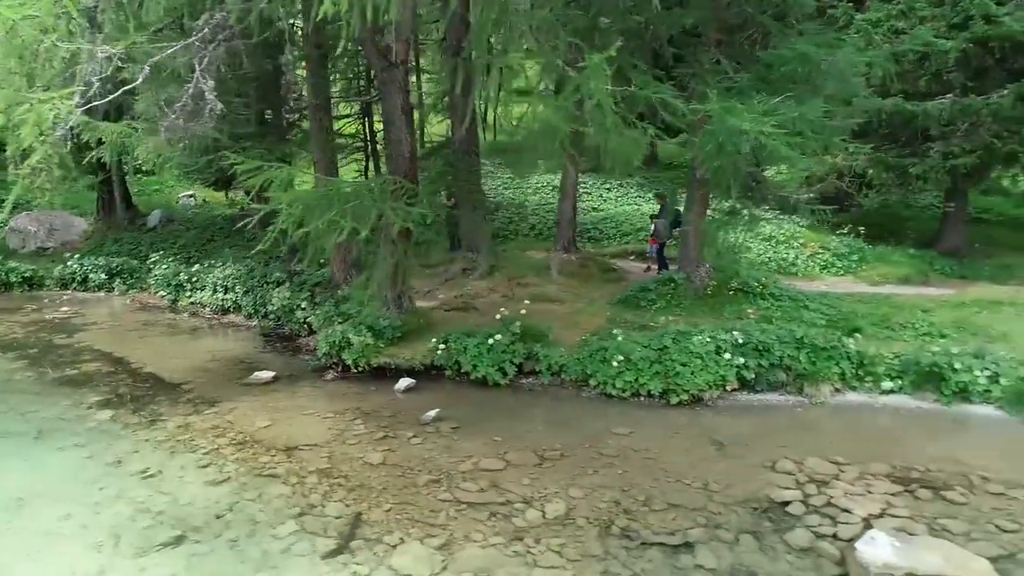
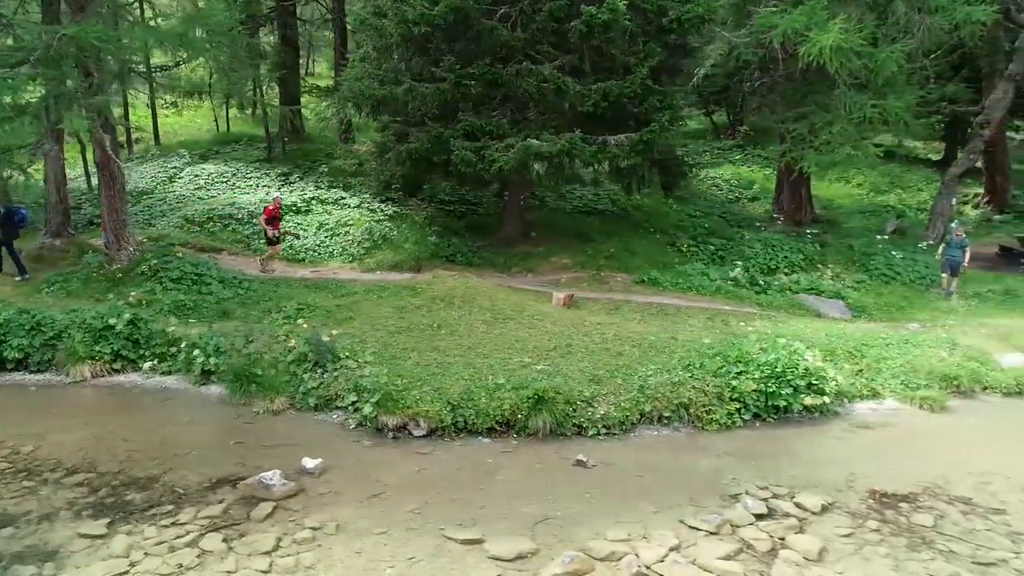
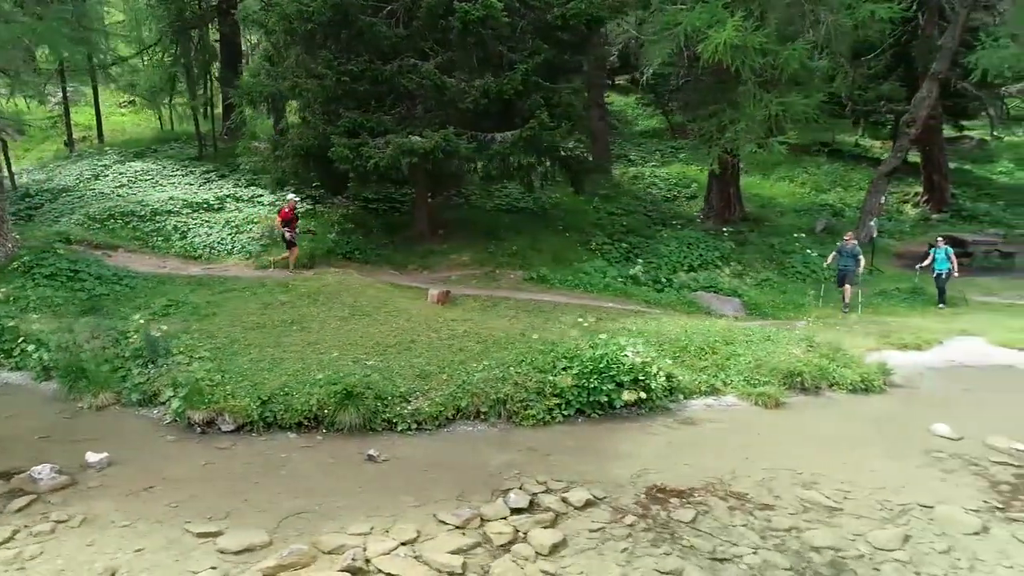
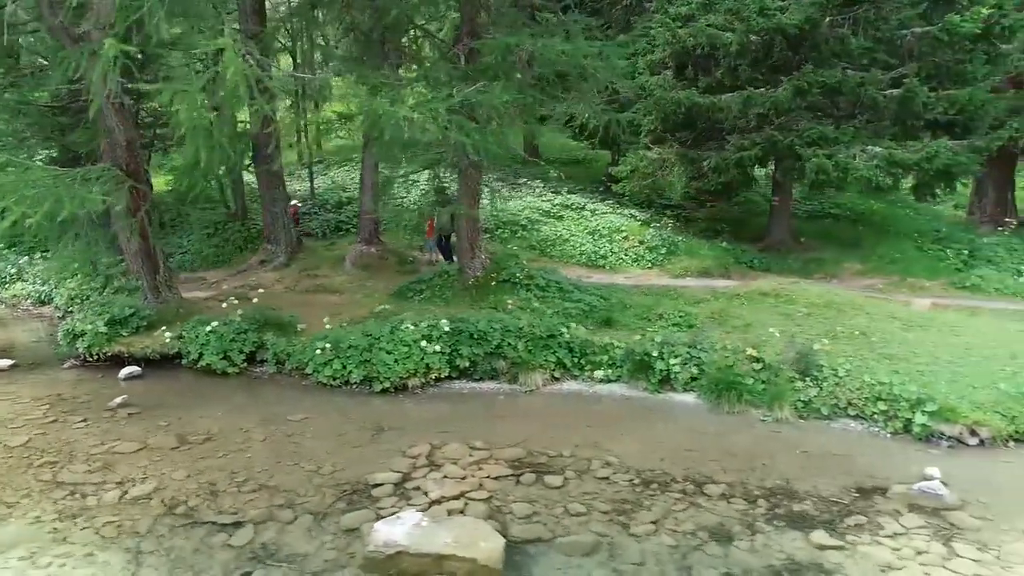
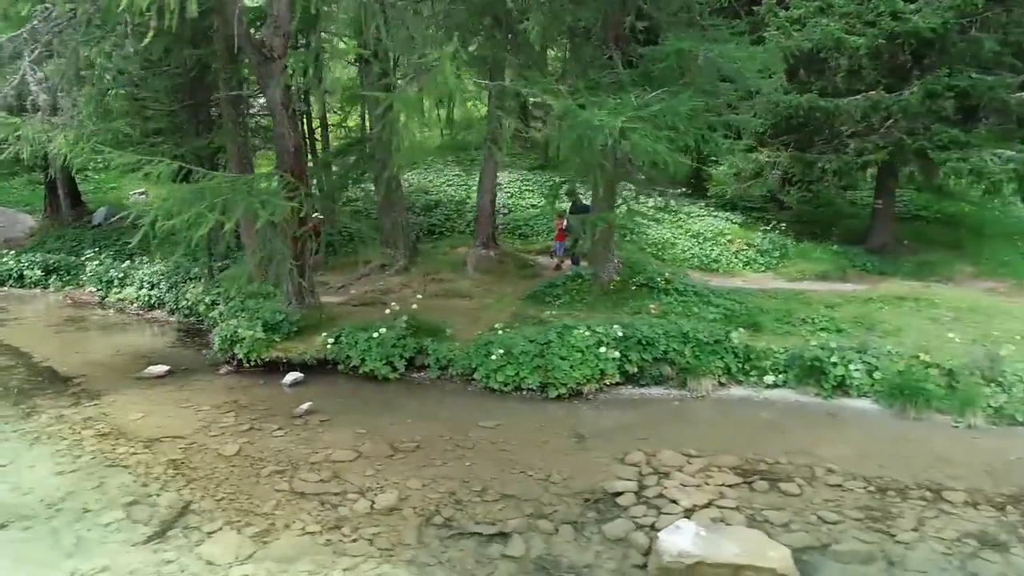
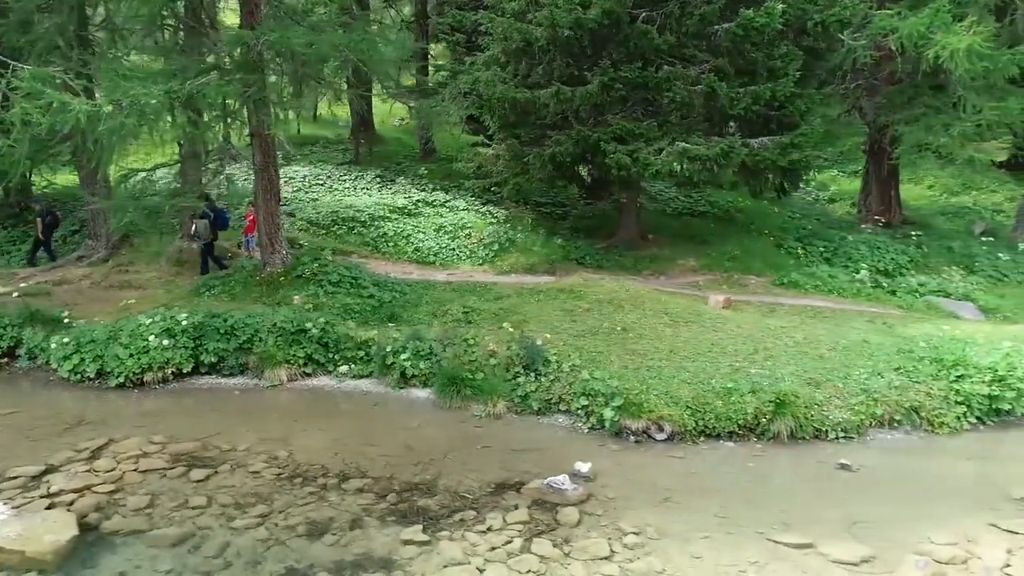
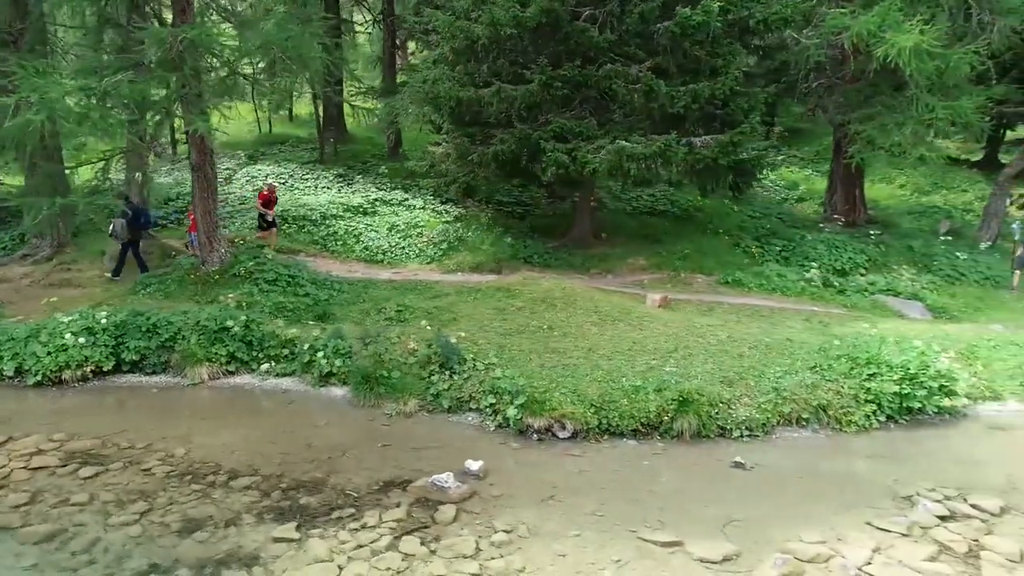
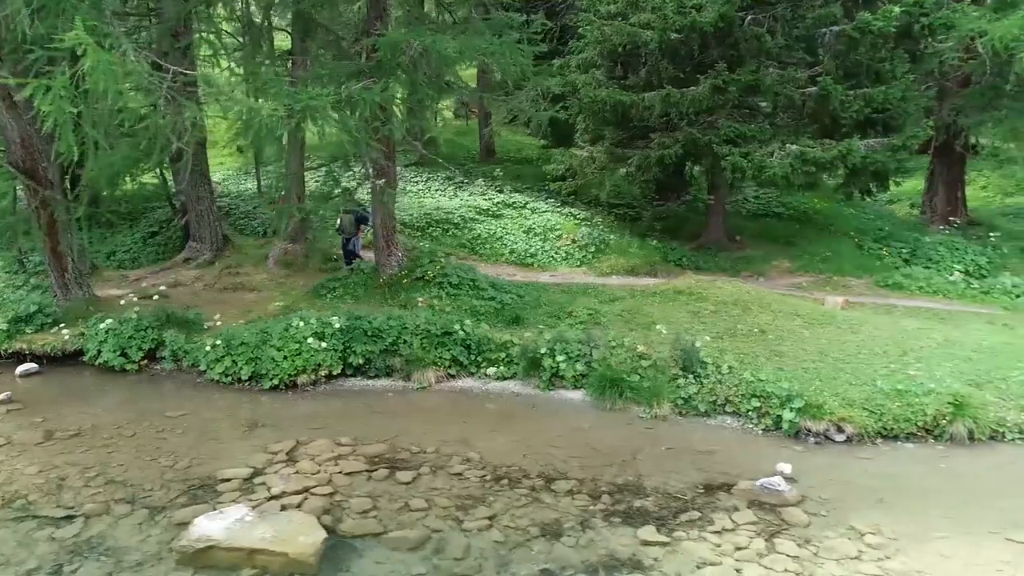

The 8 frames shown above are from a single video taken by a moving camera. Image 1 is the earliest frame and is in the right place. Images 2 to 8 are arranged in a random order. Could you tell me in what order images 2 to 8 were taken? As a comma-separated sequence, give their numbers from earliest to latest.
5, 4, 8, 6, 7, 2, 3
